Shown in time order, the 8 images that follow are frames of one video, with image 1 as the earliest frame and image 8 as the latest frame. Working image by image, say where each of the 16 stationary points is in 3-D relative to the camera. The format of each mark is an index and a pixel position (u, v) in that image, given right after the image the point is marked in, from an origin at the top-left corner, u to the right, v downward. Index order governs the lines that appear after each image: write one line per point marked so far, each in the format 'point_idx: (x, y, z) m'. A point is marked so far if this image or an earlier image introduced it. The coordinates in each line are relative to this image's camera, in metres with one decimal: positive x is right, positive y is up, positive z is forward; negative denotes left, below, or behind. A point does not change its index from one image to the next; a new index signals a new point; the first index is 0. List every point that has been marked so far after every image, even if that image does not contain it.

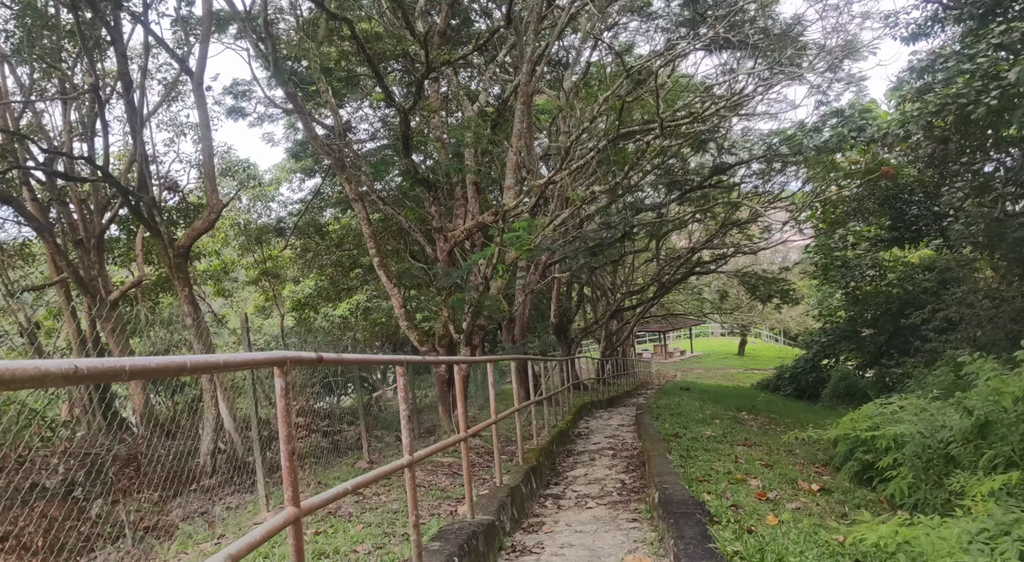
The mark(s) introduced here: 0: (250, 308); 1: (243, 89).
0: (-7.5, -0.8, +18.8) m
1: (-4.4, +3.1, +10.8) m
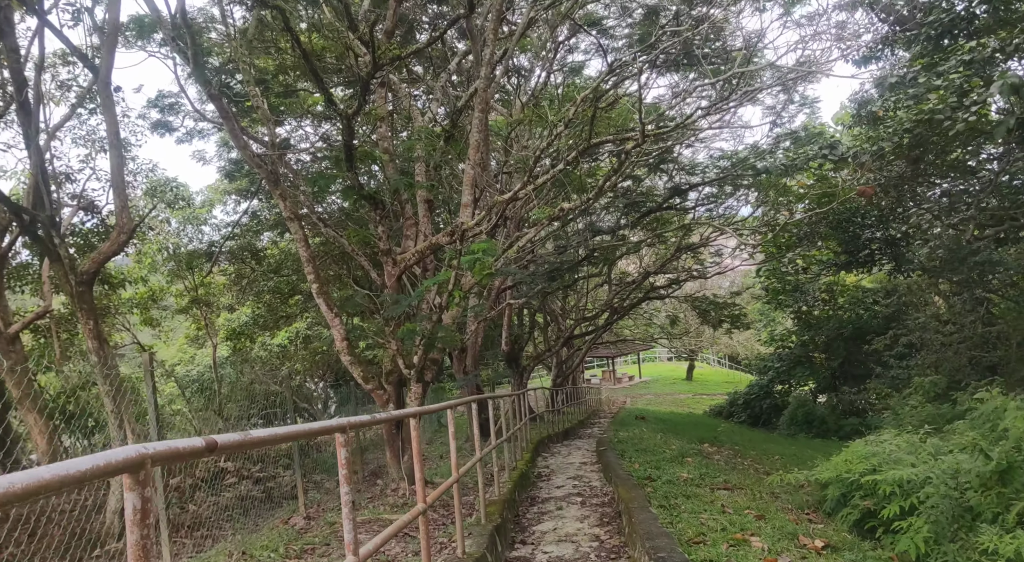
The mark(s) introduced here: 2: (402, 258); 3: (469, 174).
0: (-8.8, -1.6, +17.6) m
1: (-5.1, +2.7, +9.9) m
2: (-1.0, +0.3, +6.2) m
3: (-0.4, +1.0, +5.9) m
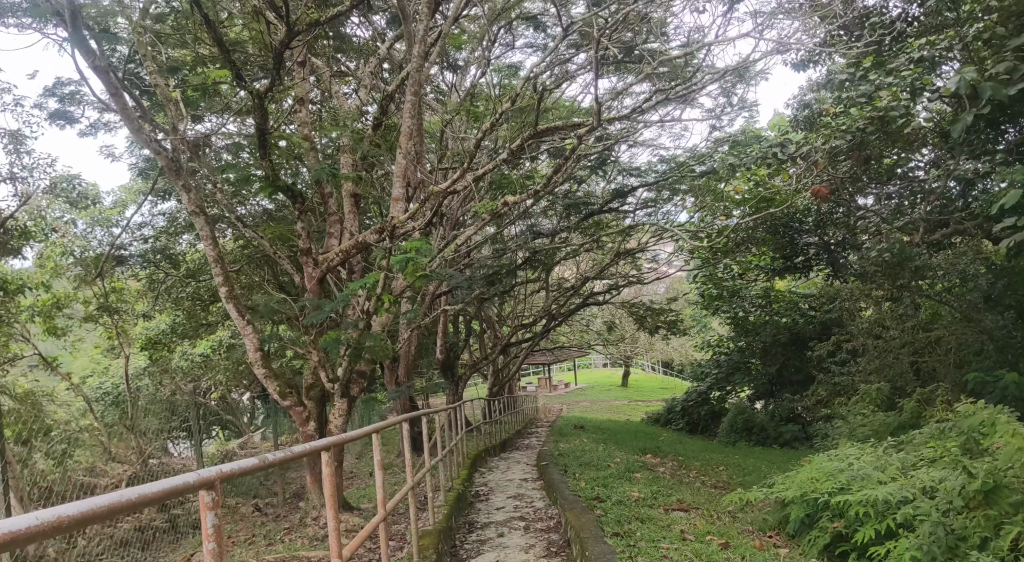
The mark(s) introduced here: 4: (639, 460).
0: (-10.5, -1.7, +16.1) m
1: (-6.0, +2.6, +8.9) m
2: (-1.6, +0.2, +5.6) m
3: (-0.9, +0.9, +5.4) m
4: (+1.4, -2.0, +7.5) m
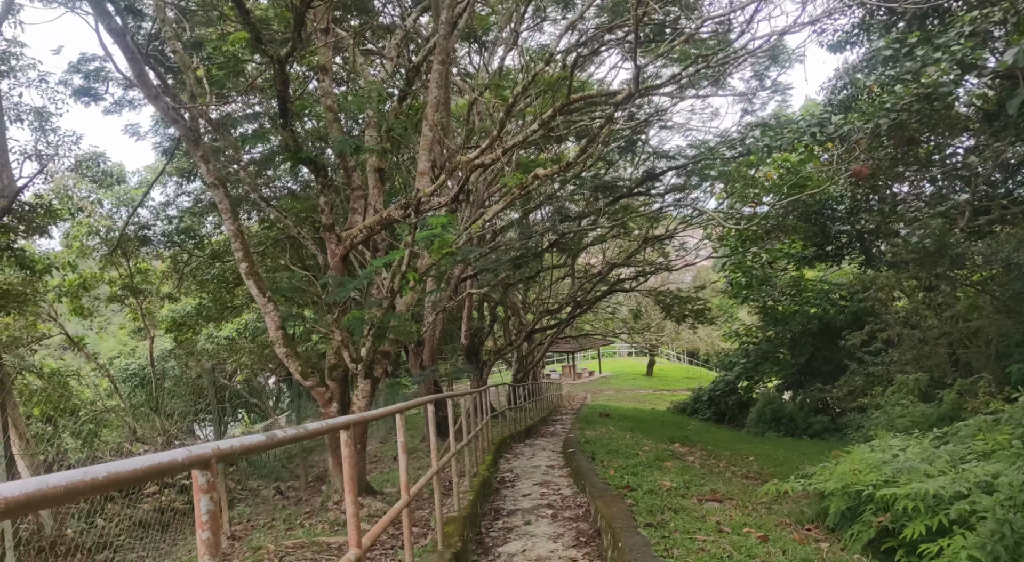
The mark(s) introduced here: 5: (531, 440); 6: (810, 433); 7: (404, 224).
0: (-9.9, -1.3, +16.3) m
1: (-5.6, +2.9, +8.9) m
2: (-1.4, +0.4, +5.5) m
3: (-0.7, +1.1, +5.2) m
4: (+1.7, -1.9, +7.3) m
5: (+0.3, -2.7, +11.1) m
6: (+5.6, -2.8, +12.3) m
7: (-0.8, +0.4, +5.2) m
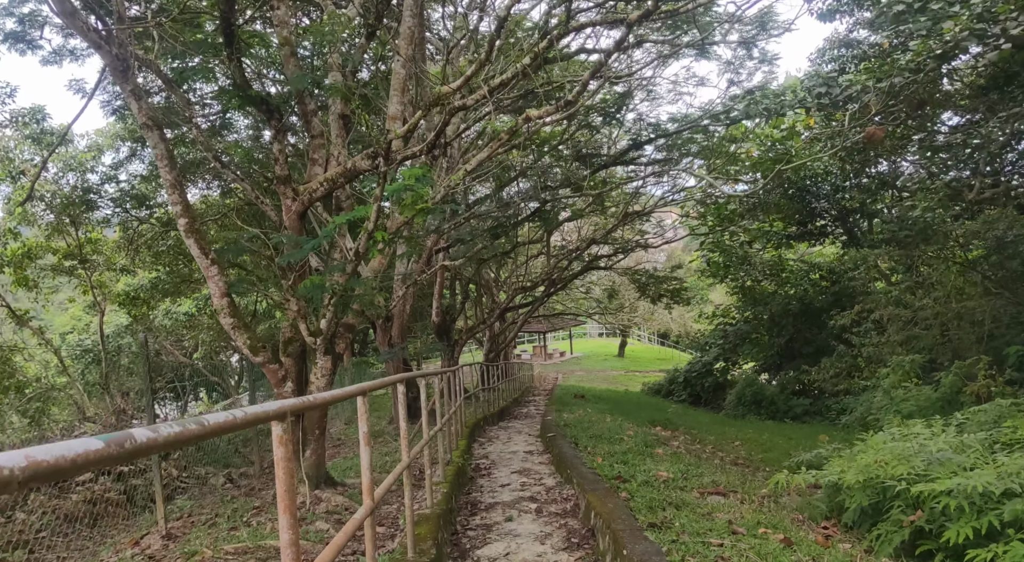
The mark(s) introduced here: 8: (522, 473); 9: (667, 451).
0: (-10.5, -0.6, +15.4) m
1: (-5.9, +3.3, +8.0) m
2: (-1.5, +0.7, +4.9) m
3: (-0.8, +1.3, +4.6) m
4: (+1.5, -1.6, +6.9) m
5: (-0.1, -2.3, +10.7) m
6: (+5.1, -2.5, +12.1) m
7: (-1.0, +0.7, +4.6) m
8: (+0.1, -1.5, +5.3) m
9: (+1.3, -1.4, +5.6) m
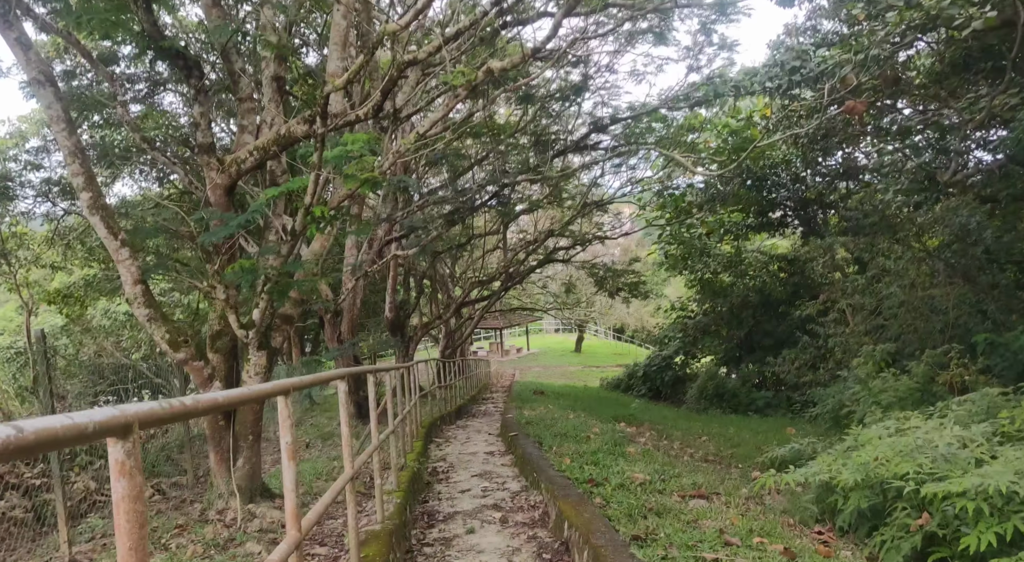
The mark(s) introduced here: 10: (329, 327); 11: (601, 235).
0: (-11.5, -0.5, +14.2) m
1: (-6.4, +3.4, +7.2) m
2: (-1.8, +0.7, +4.3) m
3: (-1.1, +1.4, +4.1) m
4: (+1.1, -1.5, +6.6) m
5: (-0.8, -2.2, +10.2) m
6: (+4.3, -2.3, +12.0) m
7: (-1.2, +0.8, +4.1) m
8: (-0.2, -1.4, +4.9) m
9: (+1.0, -1.3, +5.3) m
10: (-2.6, -0.7, +9.3) m
11: (+1.8, +0.9, +13.5) m
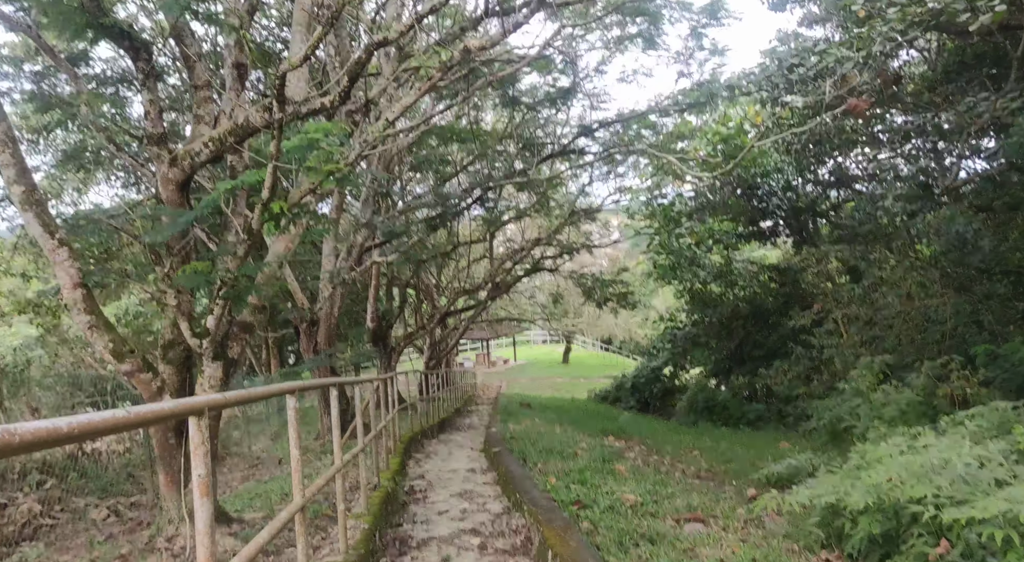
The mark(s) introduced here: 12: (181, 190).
0: (-11.8, -0.7, +13.7) m
1: (-6.5, +3.3, +6.9) m
2: (-1.9, +0.7, +4.1) m
3: (-1.2, +1.4, +3.8) m
4: (+0.9, -1.6, +6.3) m
5: (-1.0, -2.3, +9.9) m
6: (+4.0, -2.5, +11.8) m
7: (-1.3, +0.7, +3.8) m
8: (-0.3, -1.5, +4.6) m
9: (+0.9, -1.4, +5.0) m
10: (-2.8, -0.8, +9.0) m
11: (+1.6, +0.8, +13.3) m
12: (-2.0, +0.5, +4.1) m
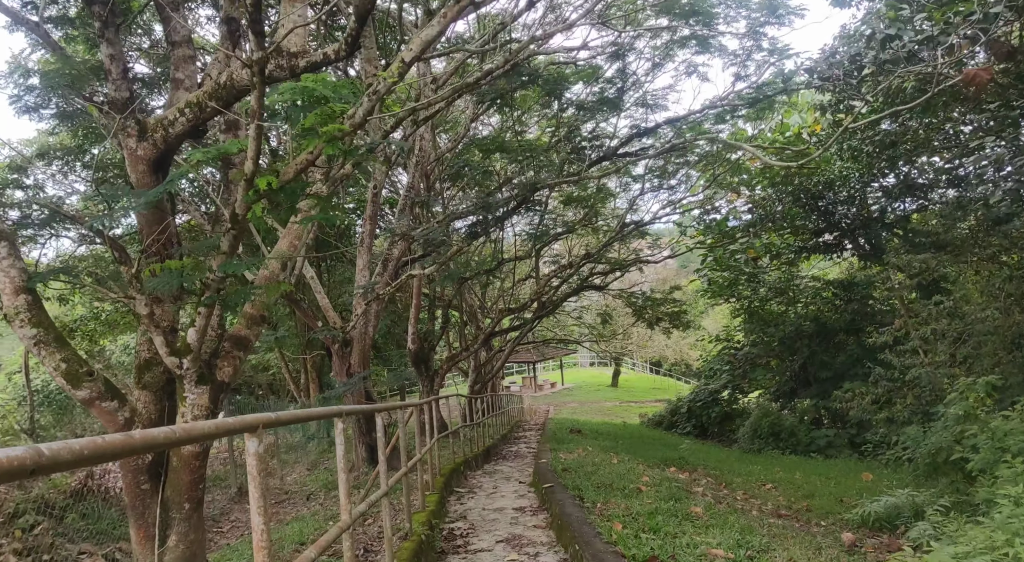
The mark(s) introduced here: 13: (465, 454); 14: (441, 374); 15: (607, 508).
0: (-10.8, -1.2, +13.8) m
1: (-6.1, +3.1, +6.8) m
2: (-1.6, +0.6, +3.6) m
3: (-0.9, +1.3, +3.3) m
4: (+1.3, -1.7, +5.6) m
5: (-0.3, -2.6, +9.2) m
6: (+4.9, -2.7, +10.7) m
7: (-1.1, +0.7, +3.3) m
8: (0.0, -1.5, +3.9) m
9: (+1.2, -1.5, +4.3) m
10: (-2.2, -1.0, +8.5) m
11: (+2.4, +0.4, +12.5) m
12: (-1.7, +0.4, +3.6) m
13: (-0.6, -2.2, +8.4) m
14: (-1.3, -1.7, +11.8) m
15: (+0.5, -1.4, +4.0) m
